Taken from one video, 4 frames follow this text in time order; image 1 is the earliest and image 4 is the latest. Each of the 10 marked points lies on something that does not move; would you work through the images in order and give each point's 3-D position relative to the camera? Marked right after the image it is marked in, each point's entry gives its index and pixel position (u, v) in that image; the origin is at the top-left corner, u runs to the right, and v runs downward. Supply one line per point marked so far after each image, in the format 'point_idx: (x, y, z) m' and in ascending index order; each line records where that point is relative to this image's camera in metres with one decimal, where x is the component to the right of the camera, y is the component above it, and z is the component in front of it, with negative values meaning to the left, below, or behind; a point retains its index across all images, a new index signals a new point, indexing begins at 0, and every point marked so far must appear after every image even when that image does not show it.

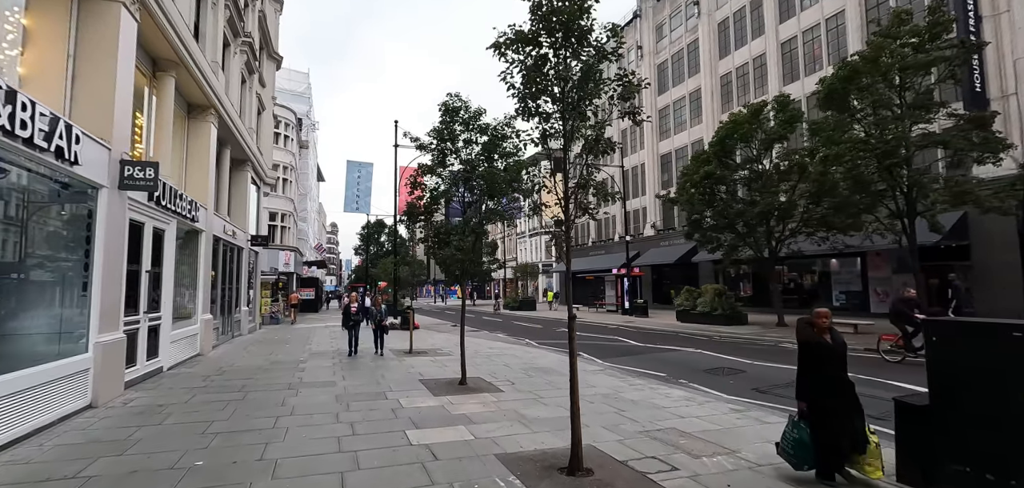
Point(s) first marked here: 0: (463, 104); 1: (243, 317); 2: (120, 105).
0: (-1.0, +2.8, +9.8) m
1: (-10.6, -2.9, +18.9) m
2: (-6.5, +2.3, +7.9) m
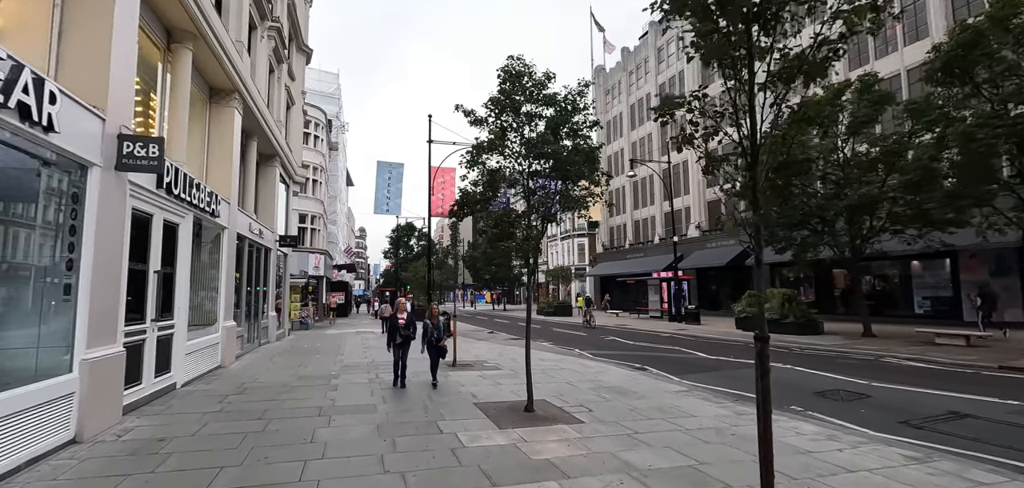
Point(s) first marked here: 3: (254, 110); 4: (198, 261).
0: (+0.2, +2.9, +8.1) m
1: (-8.8, -2.9, +17.7) m
2: (-5.3, +2.4, +6.5) m
3: (-7.5, +3.9, +14.0) m
4: (-6.9, -0.4, +10.6) m
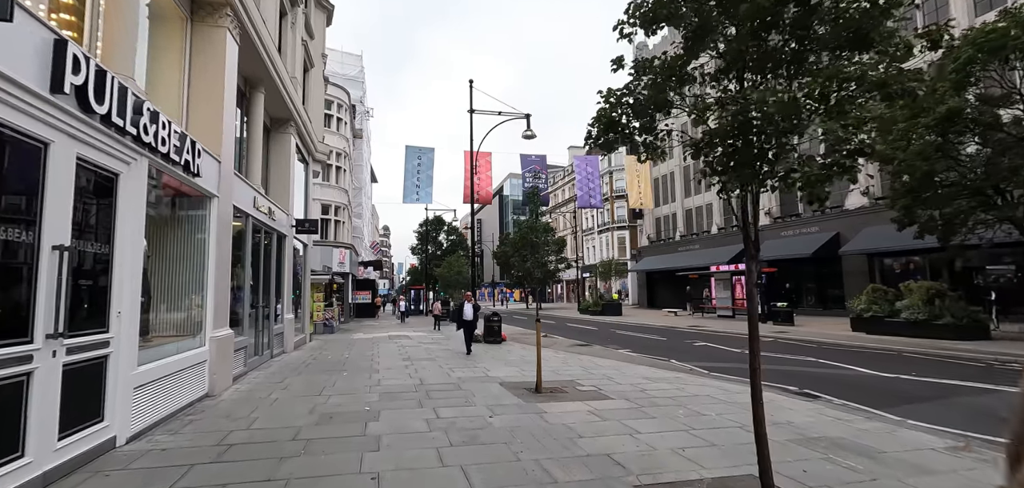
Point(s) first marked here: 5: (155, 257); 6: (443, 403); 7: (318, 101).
0: (+1.9, +3.4, +4.3) m
1: (-6.6, -2.5, +14.2) m
2: (-3.7, +2.8, +2.9) m
3: (-5.6, +4.4, +10.5) m
4: (-5.0, 0.0, +7.0) m
5: (-5.0, -0.2, +6.9) m
6: (-1.1, -2.5, +7.5) m
7: (-7.8, +5.7, +19.3) m
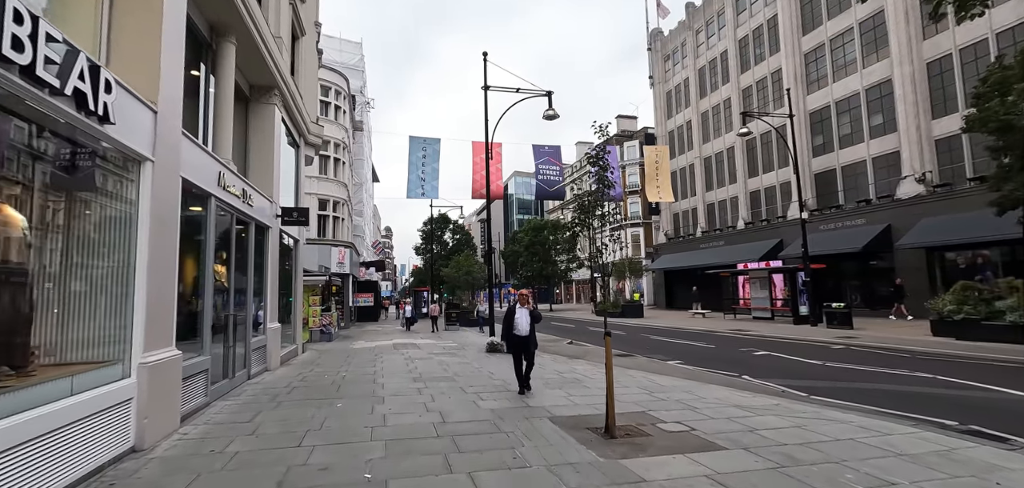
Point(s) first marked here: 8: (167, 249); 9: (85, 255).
0: (+2.6, +3.7, +1.8) m
1: (-5.8, -2.3, +11.7) m
2: (-3.0, +3.0, +0.4) m
3: (-4.9, +4.5, +8.0) m
4: (-4.3, +0.2, +4.6) m
5: (-4.3, 0.0, +4.4) m
6: (-0.3, -2.2, +5.0) m
7: (-7.1, +5.9, +16.9) m
8: (-4.4, 0.0, +6.2) m
9: (-4.3, -0.1, +4.5) m
